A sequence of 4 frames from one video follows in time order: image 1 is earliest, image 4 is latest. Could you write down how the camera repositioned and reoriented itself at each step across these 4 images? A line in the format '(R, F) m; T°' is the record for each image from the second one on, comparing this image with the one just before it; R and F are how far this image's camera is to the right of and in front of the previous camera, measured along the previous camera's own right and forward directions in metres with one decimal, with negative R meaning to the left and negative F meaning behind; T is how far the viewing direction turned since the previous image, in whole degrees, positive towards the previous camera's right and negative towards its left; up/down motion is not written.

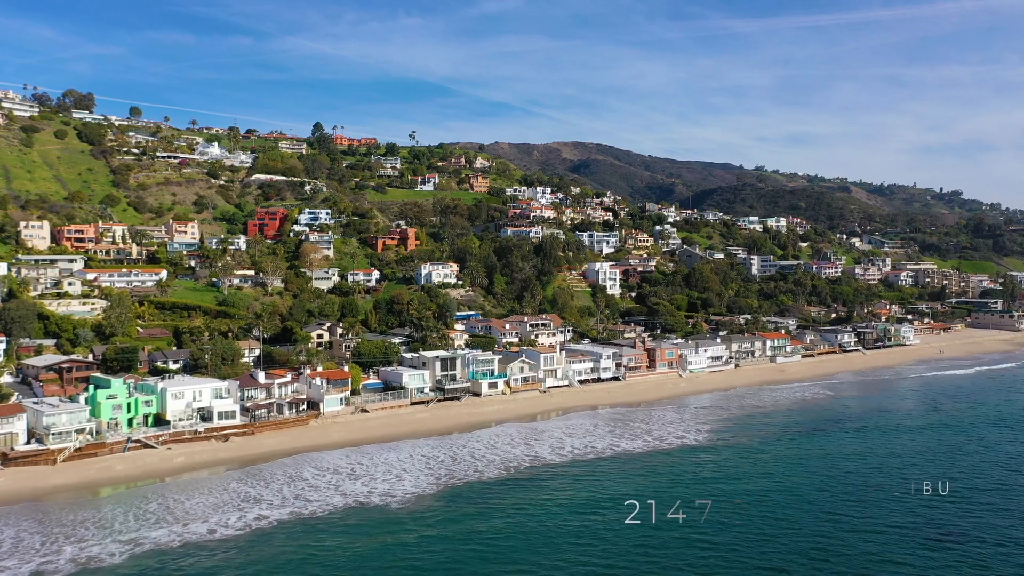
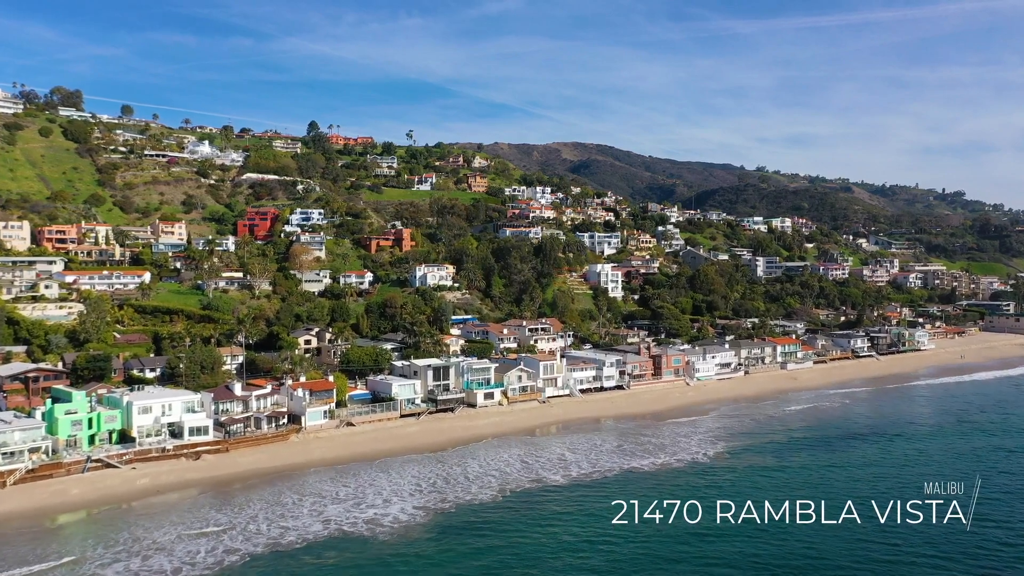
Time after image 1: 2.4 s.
(+0.2, +3.5) m; 0°
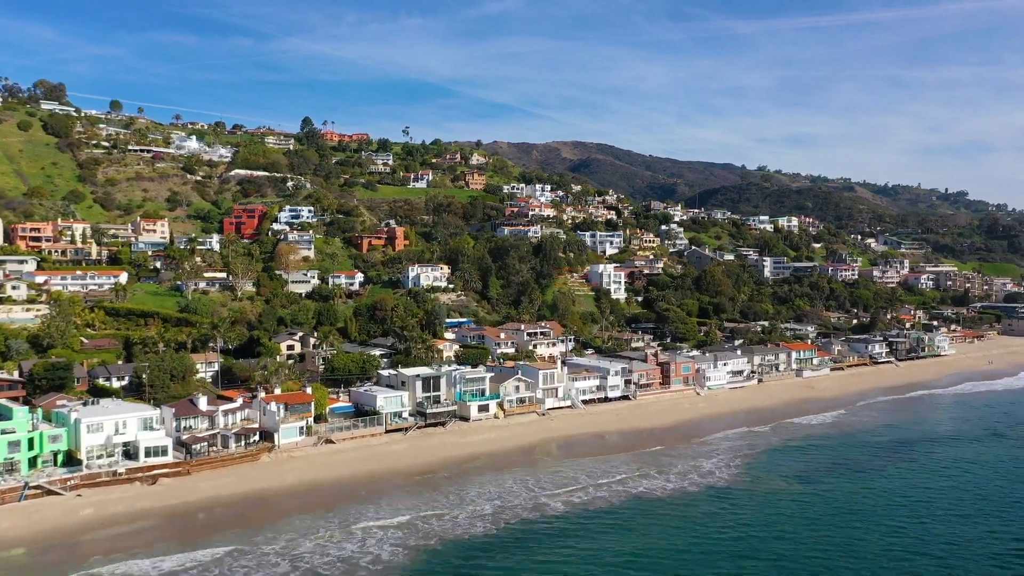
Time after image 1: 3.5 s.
(+0.2, +4.4) m; 0°
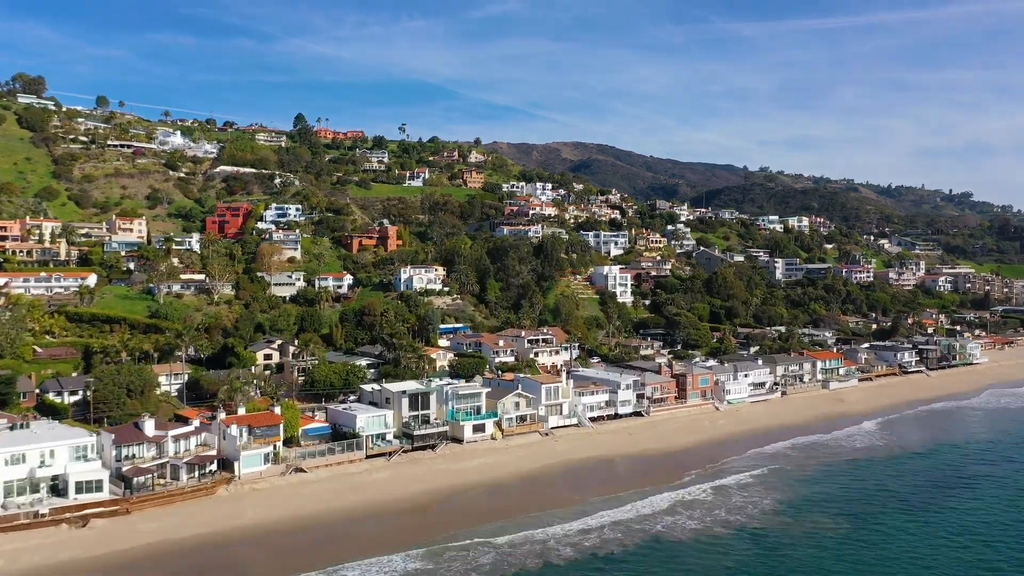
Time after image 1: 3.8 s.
(0.0, +5.6) m; 0°
